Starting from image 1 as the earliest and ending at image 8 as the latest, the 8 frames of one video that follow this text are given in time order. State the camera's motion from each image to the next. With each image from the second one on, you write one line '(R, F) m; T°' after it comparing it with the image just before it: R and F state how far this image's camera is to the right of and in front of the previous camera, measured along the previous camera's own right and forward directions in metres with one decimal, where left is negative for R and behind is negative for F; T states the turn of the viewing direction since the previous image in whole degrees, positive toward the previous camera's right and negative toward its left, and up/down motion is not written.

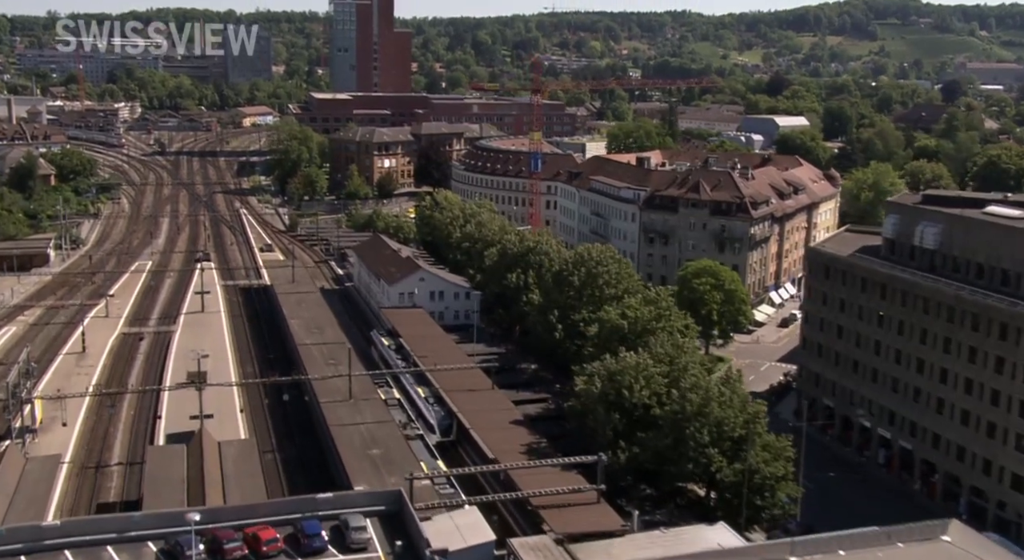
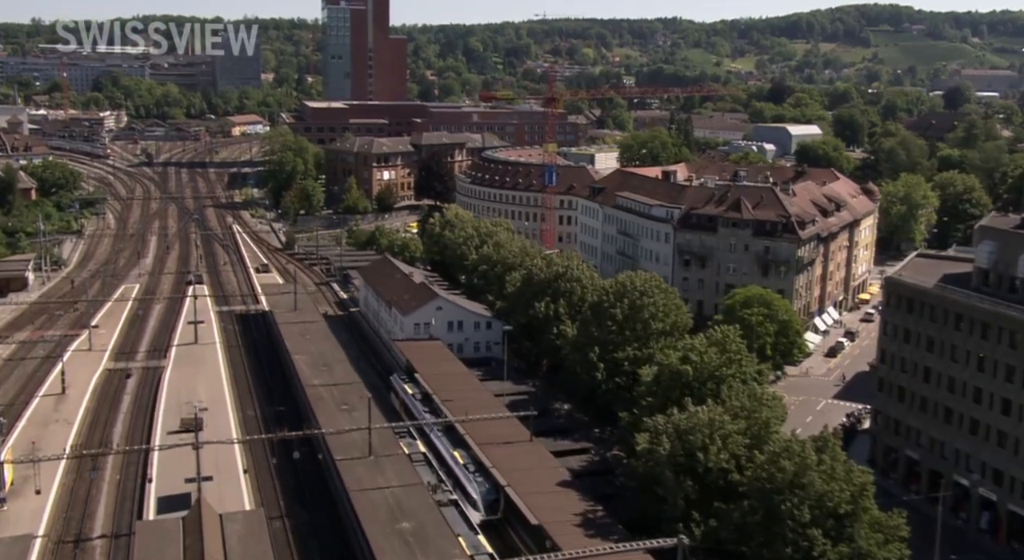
(-1.8, +5.2) m; +1°
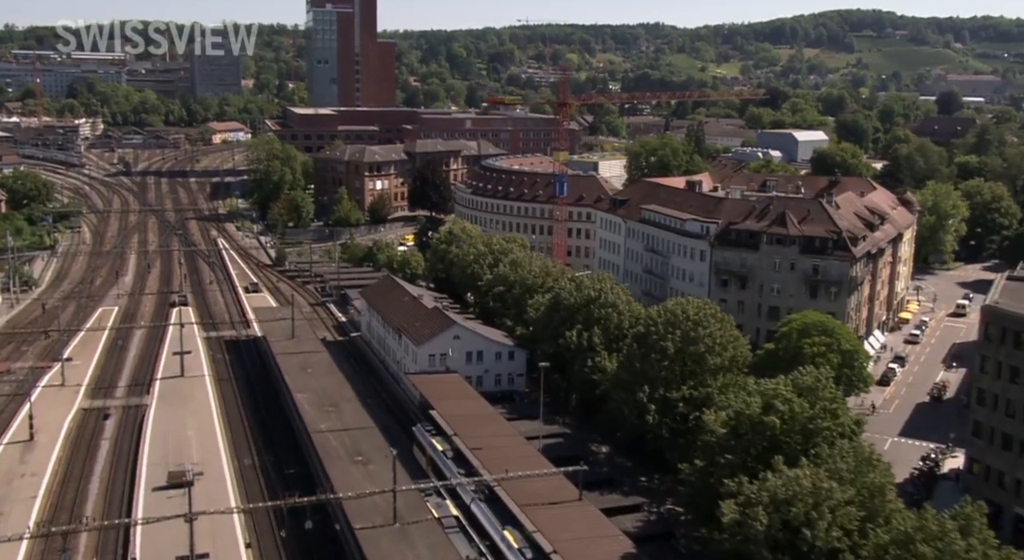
(-1.9, +5.3) m; +1°
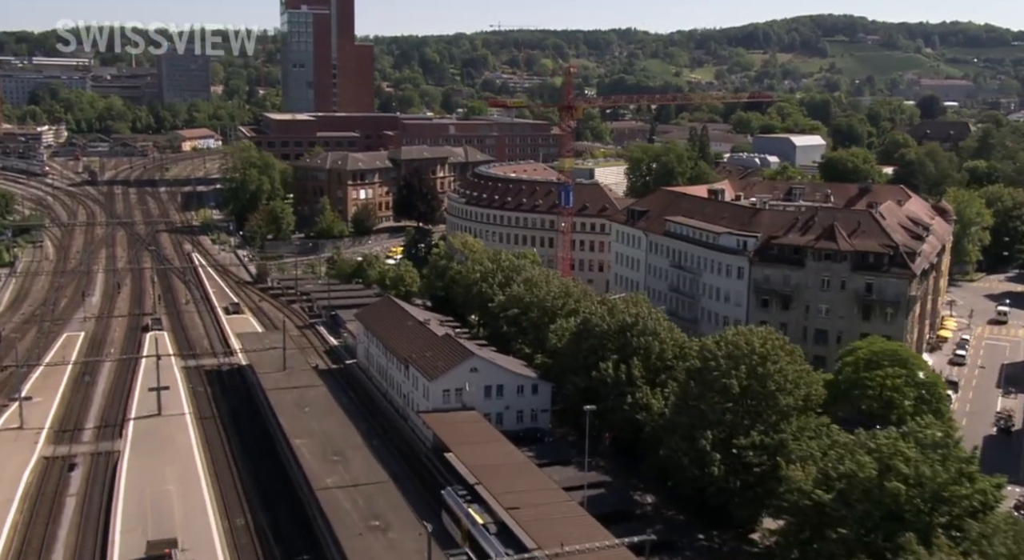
(-2.0, +5.3) m; +2°
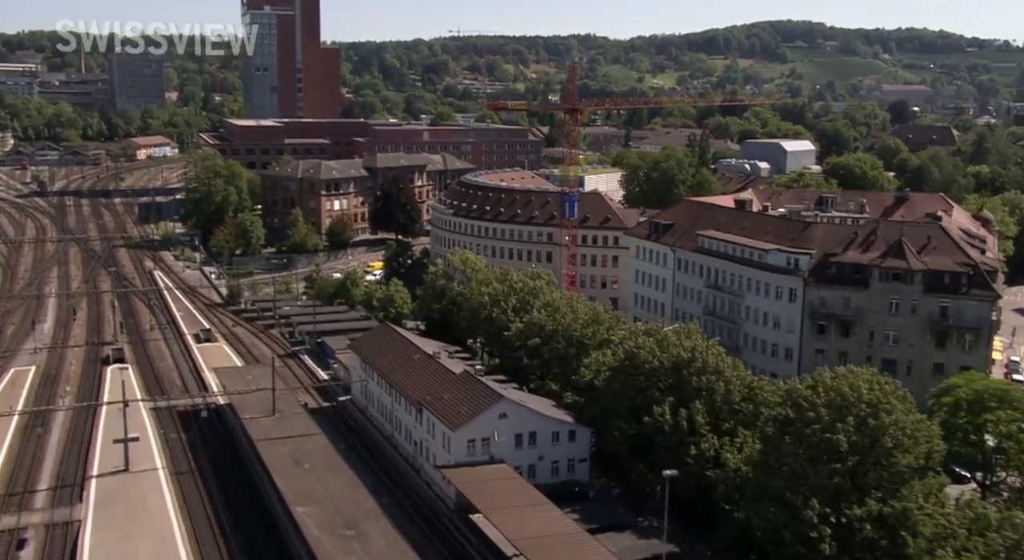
(-2.4, +5.9) m; +2°
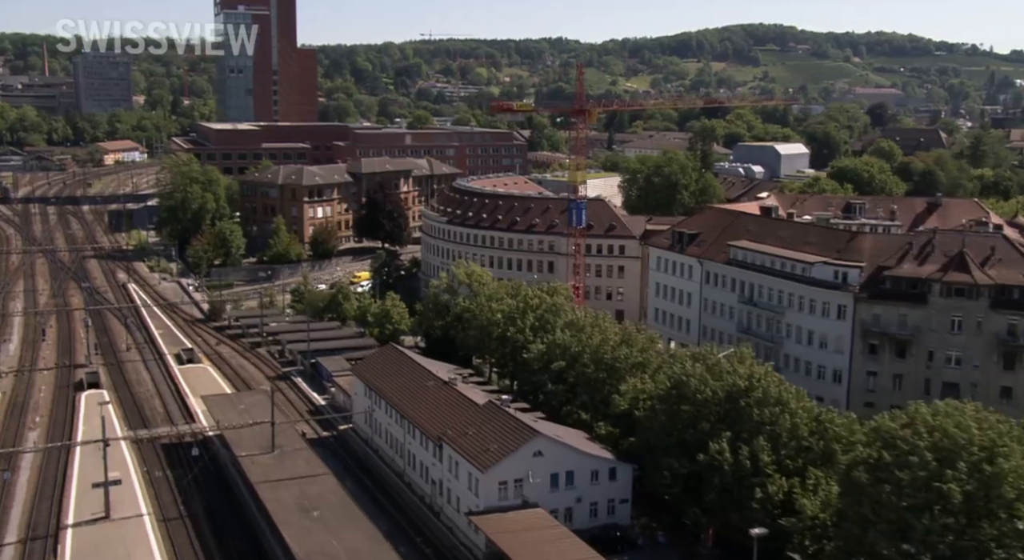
(-1.8, +3.8) m; +2°
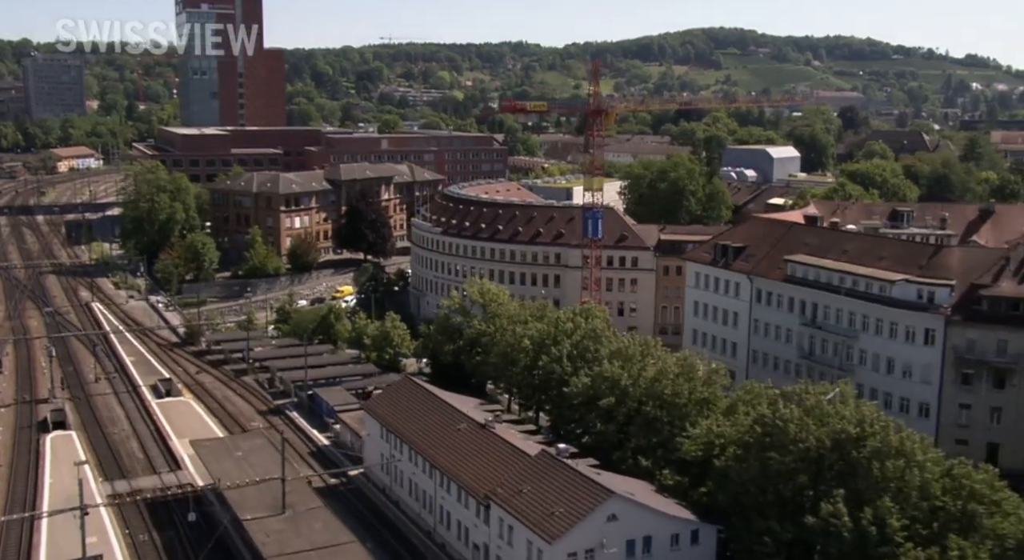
(-2.5, +5.0) m; +2°
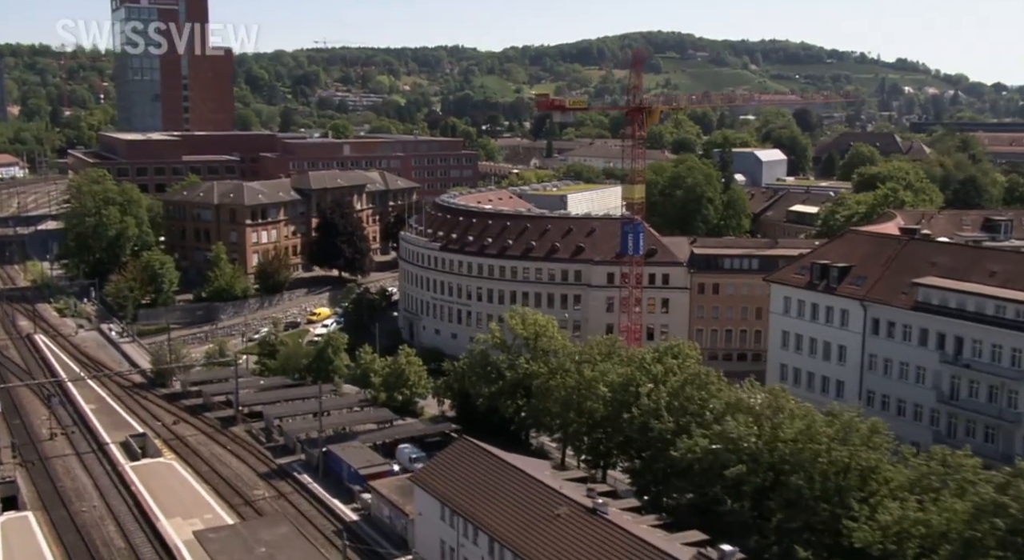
(-3.9, +7.3) m; +4°
